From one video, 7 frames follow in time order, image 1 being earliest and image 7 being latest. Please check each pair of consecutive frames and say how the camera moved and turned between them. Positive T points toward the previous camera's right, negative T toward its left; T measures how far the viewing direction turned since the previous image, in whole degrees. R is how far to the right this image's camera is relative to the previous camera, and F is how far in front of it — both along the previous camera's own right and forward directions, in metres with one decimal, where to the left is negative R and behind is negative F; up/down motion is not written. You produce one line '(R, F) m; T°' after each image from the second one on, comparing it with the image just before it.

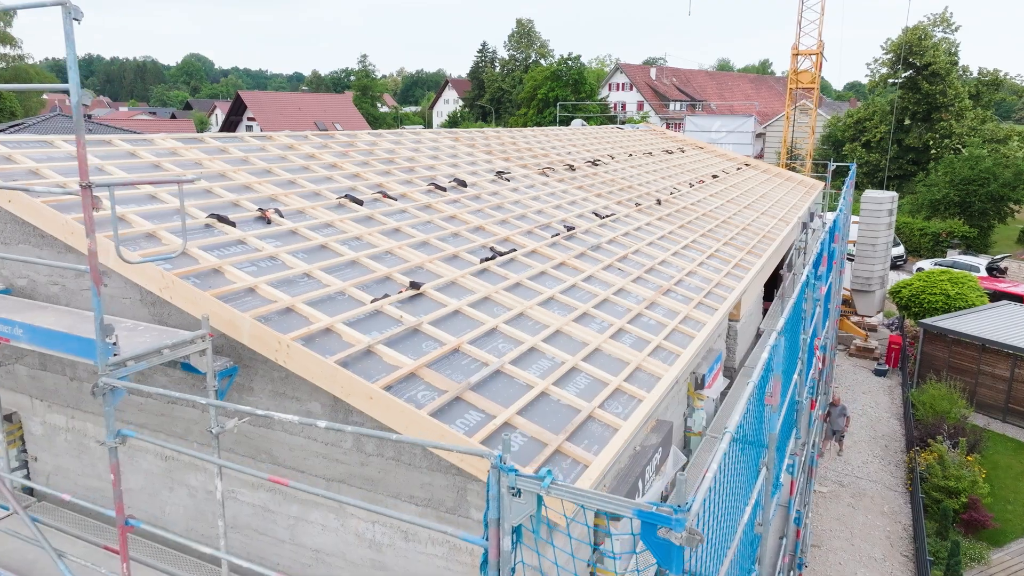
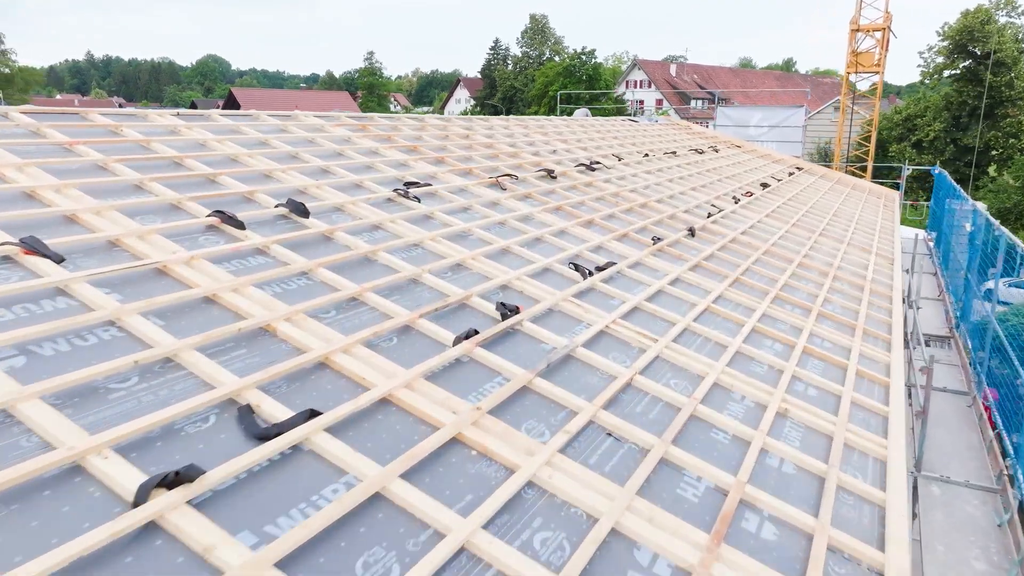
(+0.6, +3.4) m; -1°
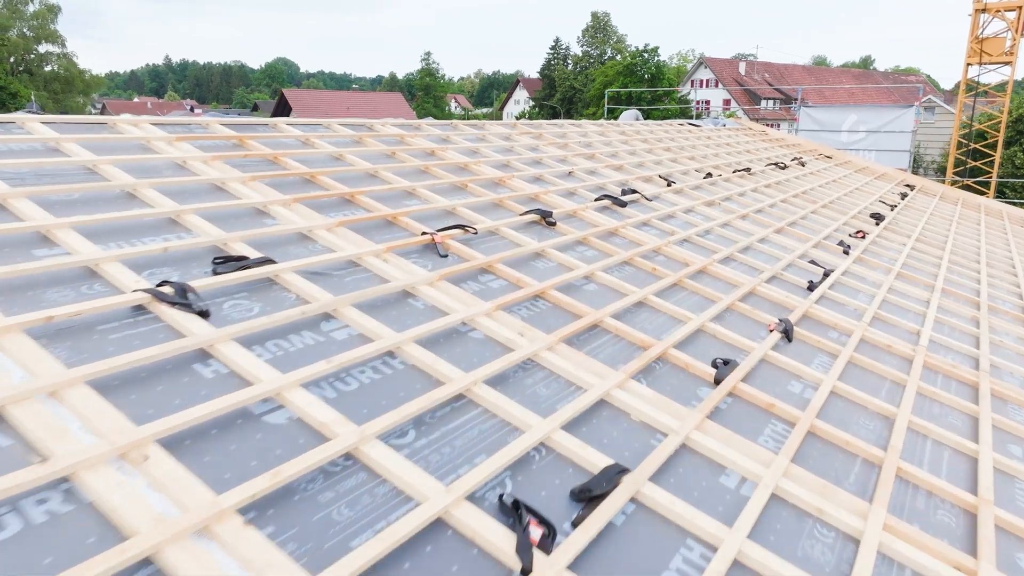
(+0.4, +2.3) m; -5°
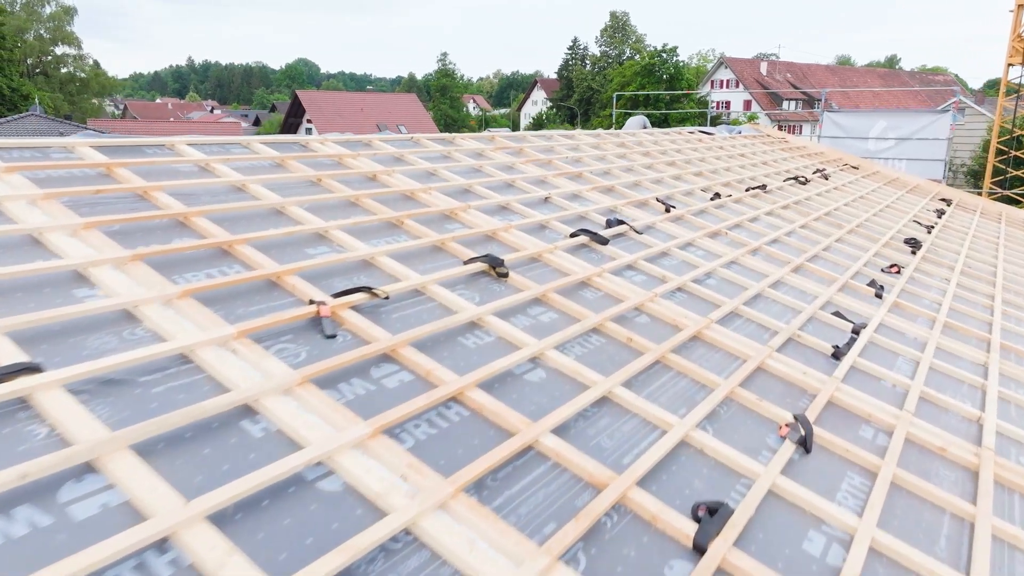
(+0.3, +0.8) m; -2°
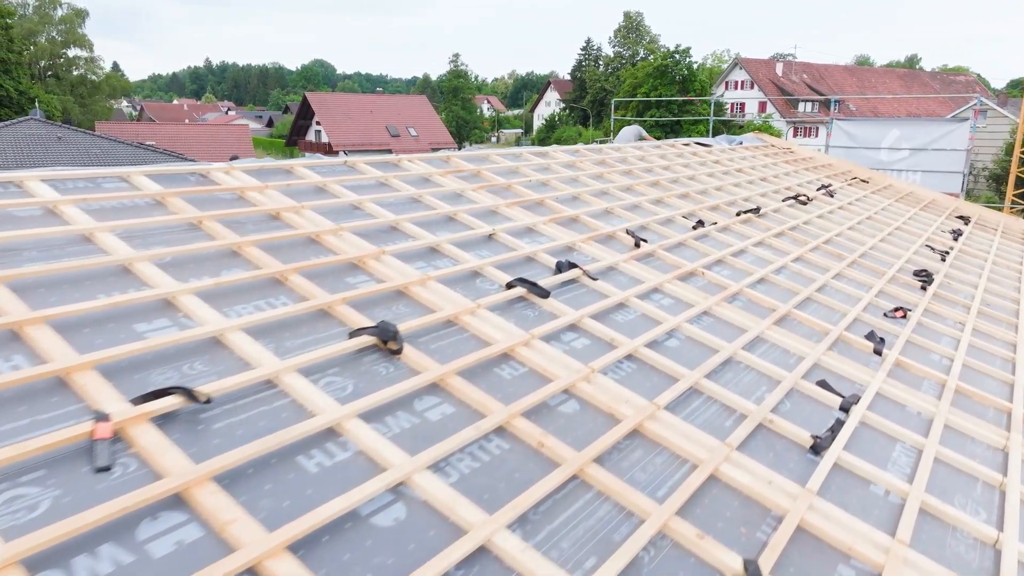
(+0.4, +0.6) m; -1°
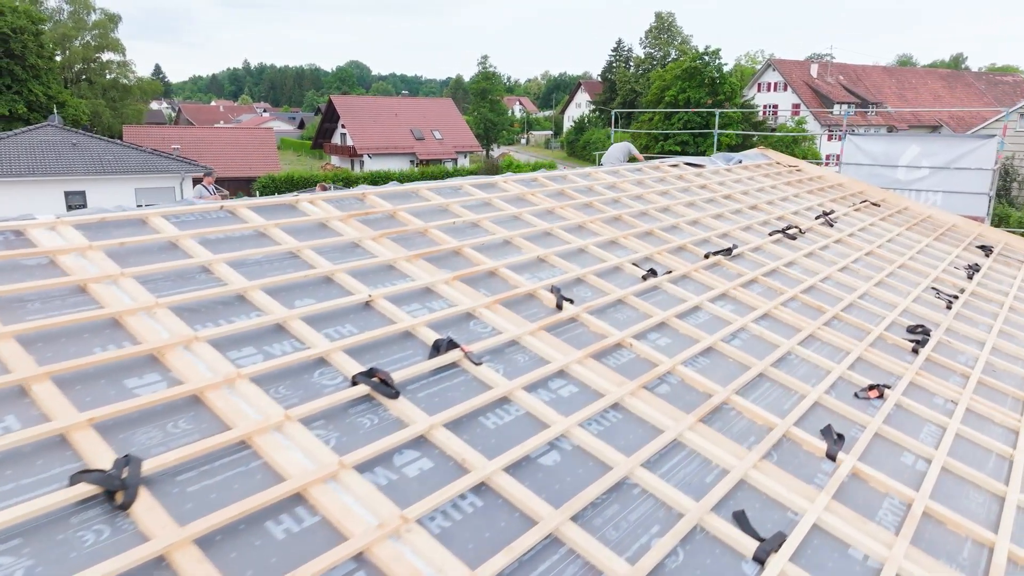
(+0.6, +0.6) m; -3°
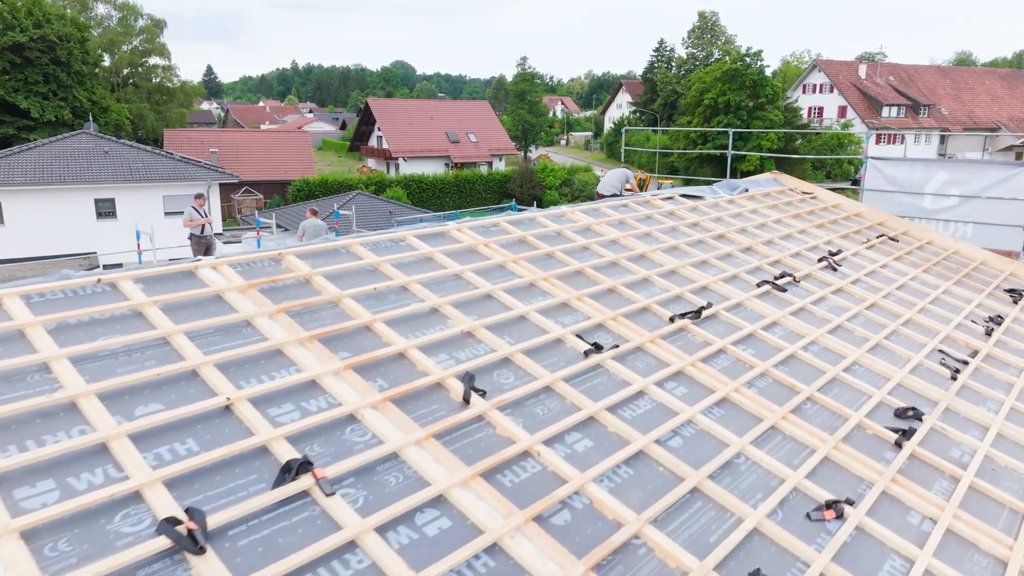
(+0.6, +0.4) m; -3°
